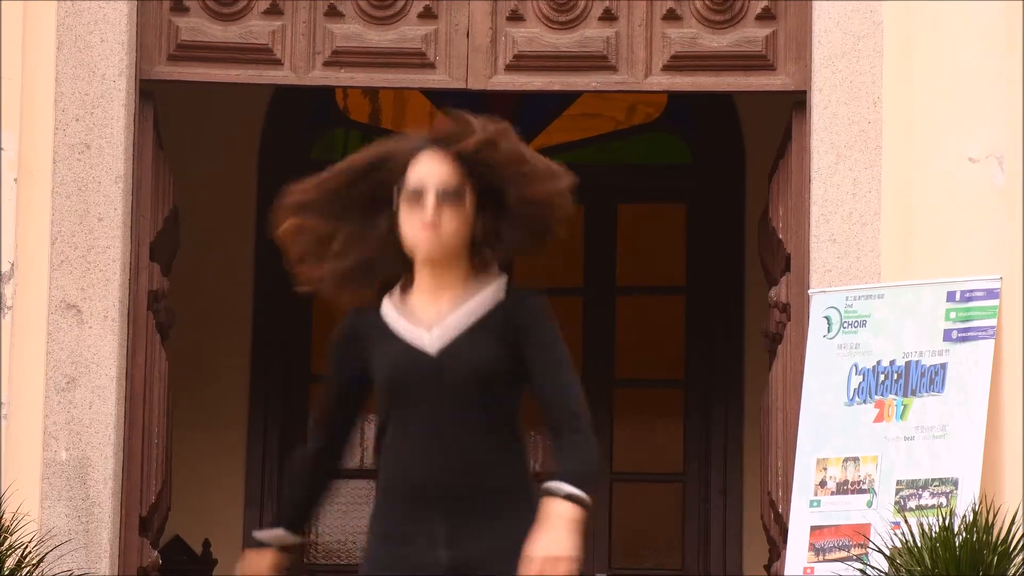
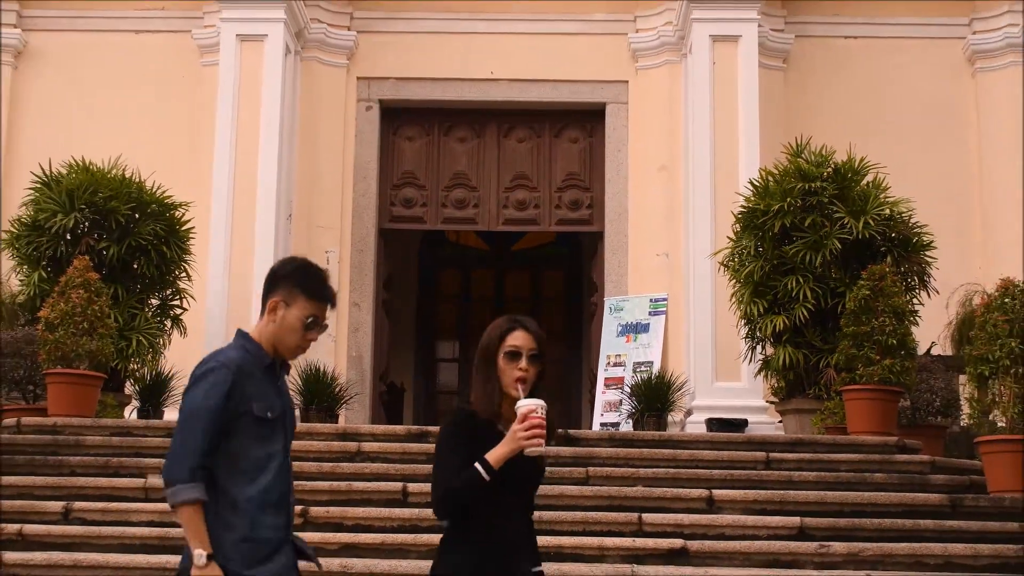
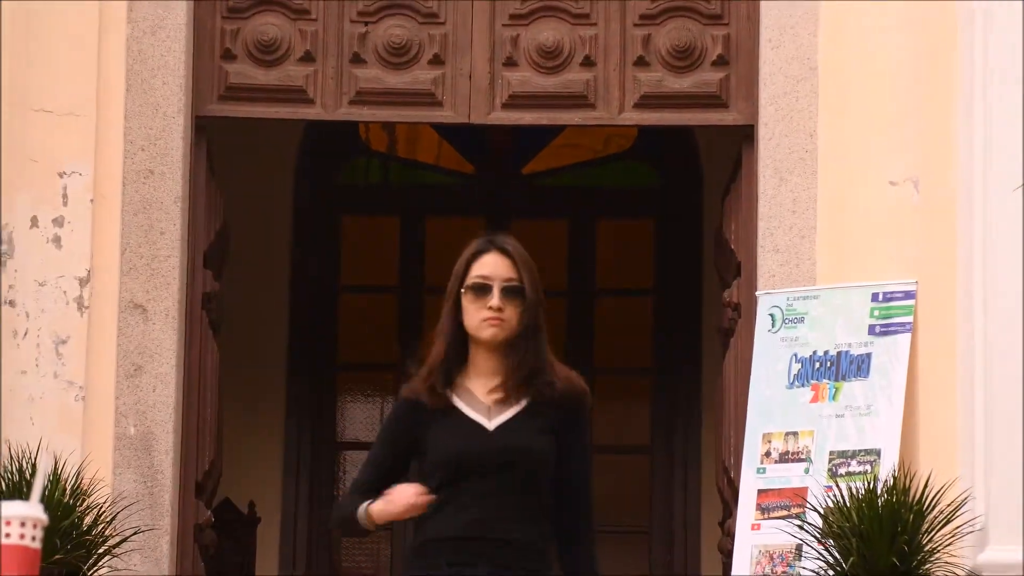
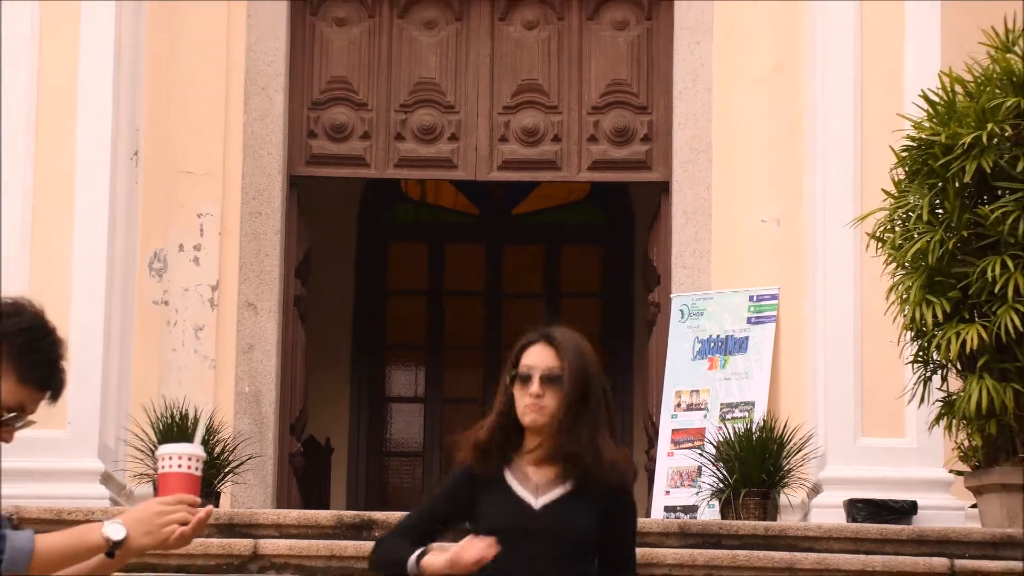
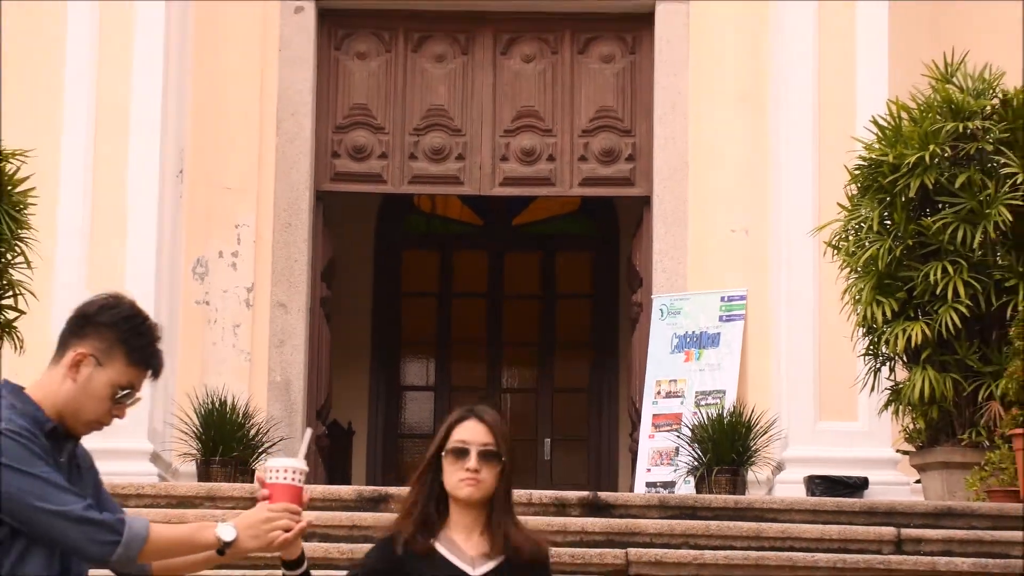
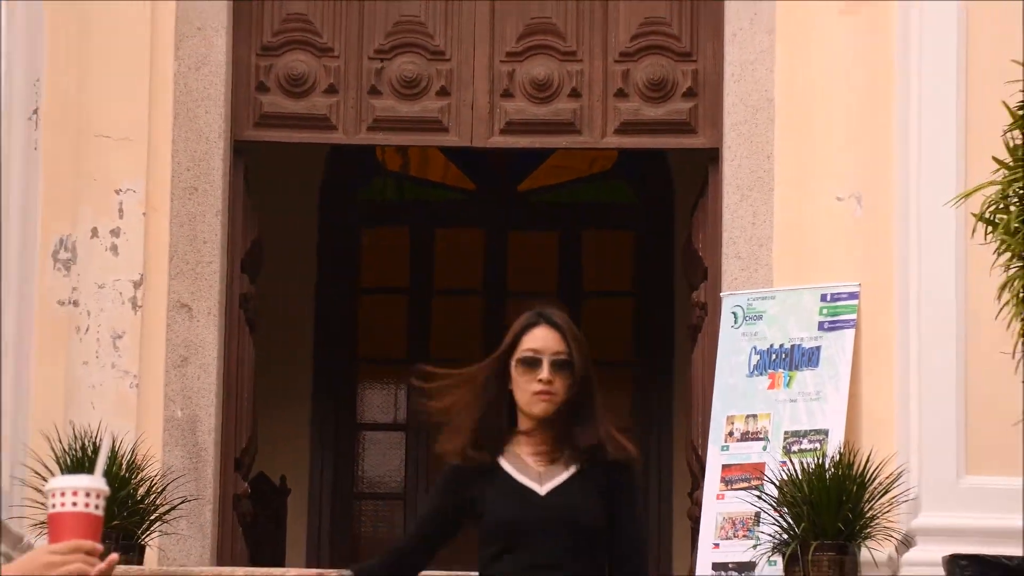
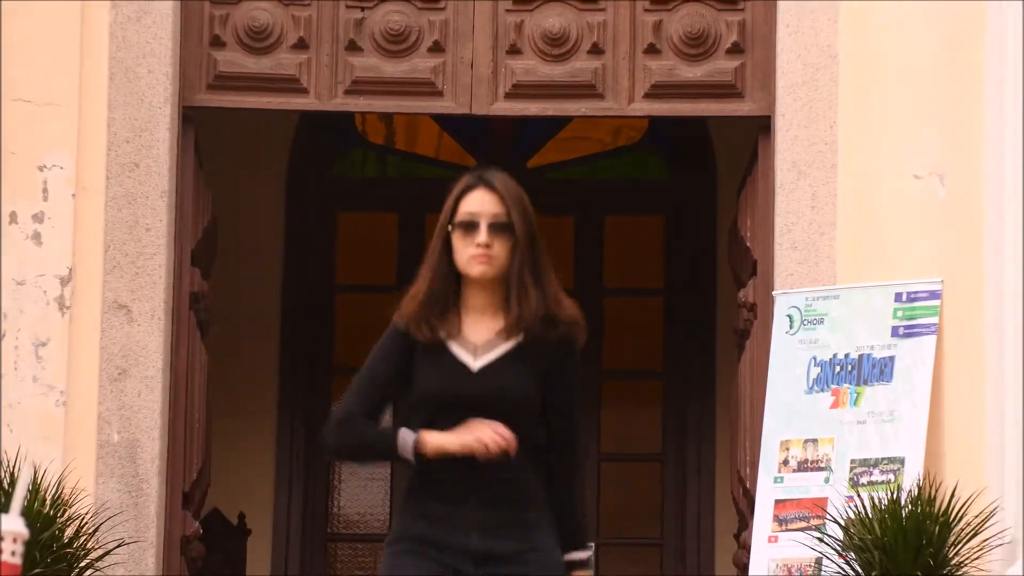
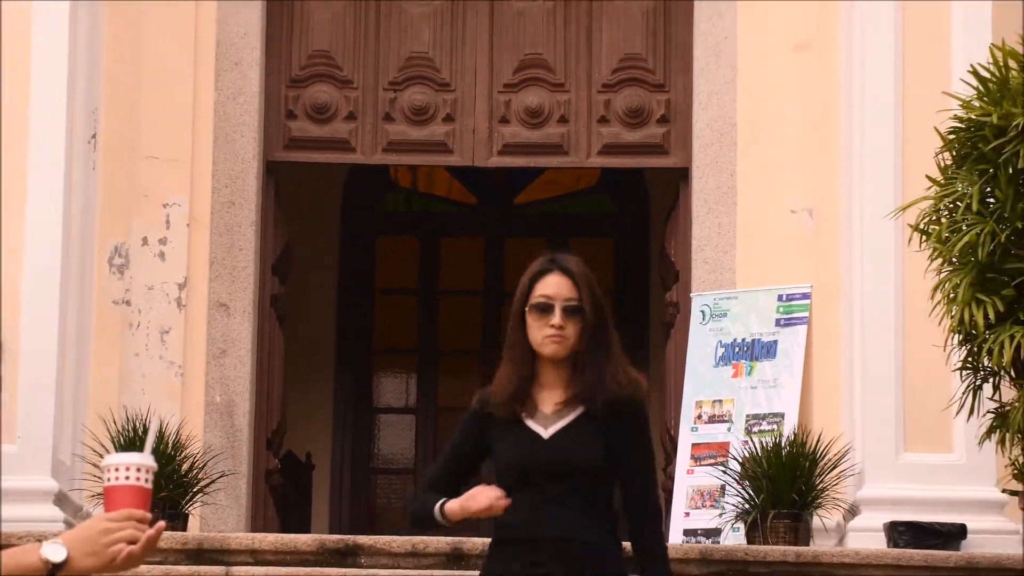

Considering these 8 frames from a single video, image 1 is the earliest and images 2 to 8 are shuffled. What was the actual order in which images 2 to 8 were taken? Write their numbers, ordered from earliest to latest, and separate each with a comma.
7, 3, 6, 8, 4, 5, 2
